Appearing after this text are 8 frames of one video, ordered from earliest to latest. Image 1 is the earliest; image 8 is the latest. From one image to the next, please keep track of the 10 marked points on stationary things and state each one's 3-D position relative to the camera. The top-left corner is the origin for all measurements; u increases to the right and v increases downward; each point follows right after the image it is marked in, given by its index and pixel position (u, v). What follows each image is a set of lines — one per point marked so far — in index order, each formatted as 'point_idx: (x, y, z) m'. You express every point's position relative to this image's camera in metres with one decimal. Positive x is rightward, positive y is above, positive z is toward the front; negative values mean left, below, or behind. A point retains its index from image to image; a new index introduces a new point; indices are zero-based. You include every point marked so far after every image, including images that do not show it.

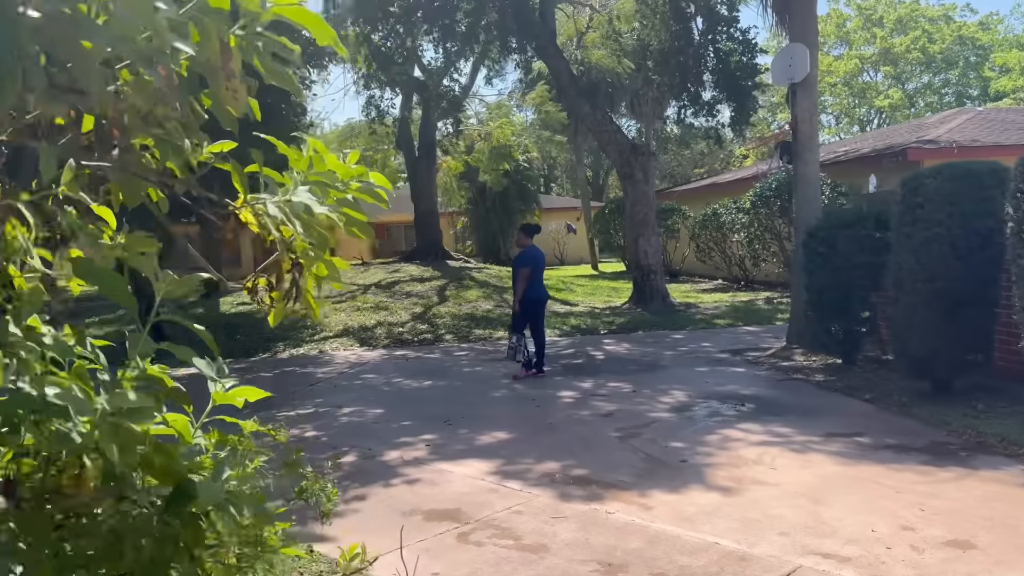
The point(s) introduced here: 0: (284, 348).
0: (-3.4, -0.9, +12.4) m
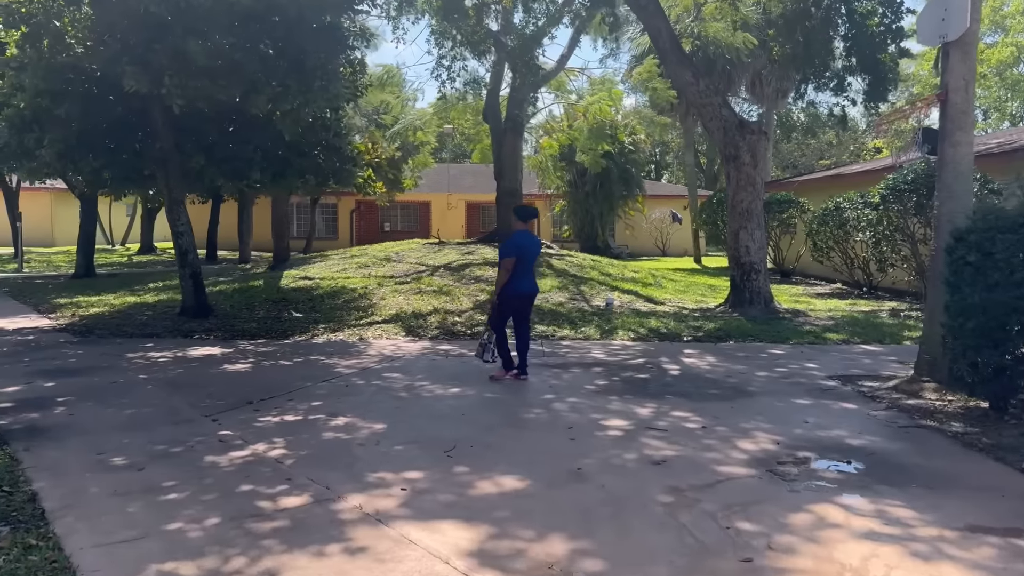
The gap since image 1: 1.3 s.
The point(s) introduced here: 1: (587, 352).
0: (-2.5, -0.6, +11.2) m
1: (+0.9, -0.8, +9.7) m
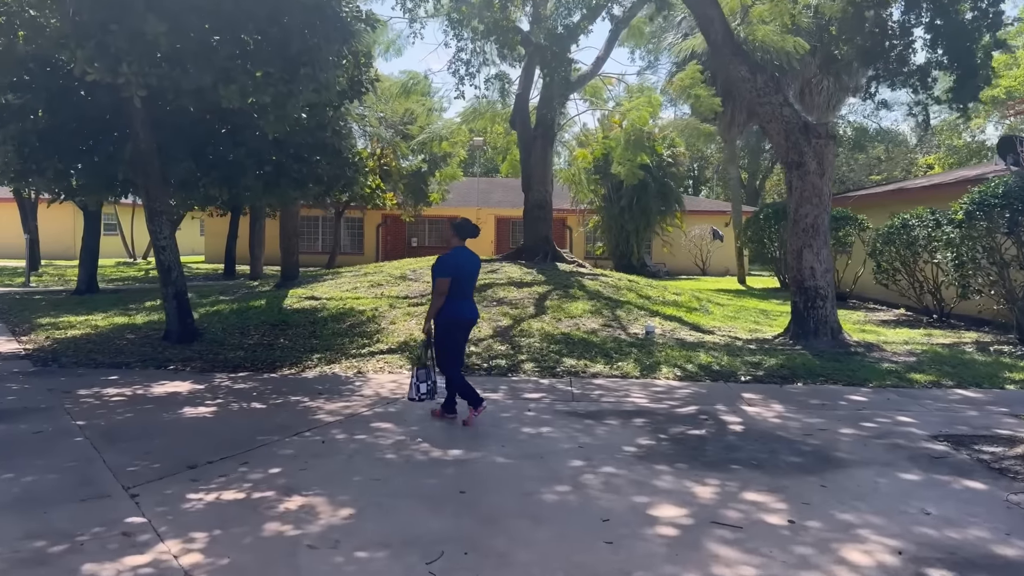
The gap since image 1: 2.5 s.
0: (-2.3, -0.9, +9.6) m
1: (+1.1, -1.1, +8.0) m
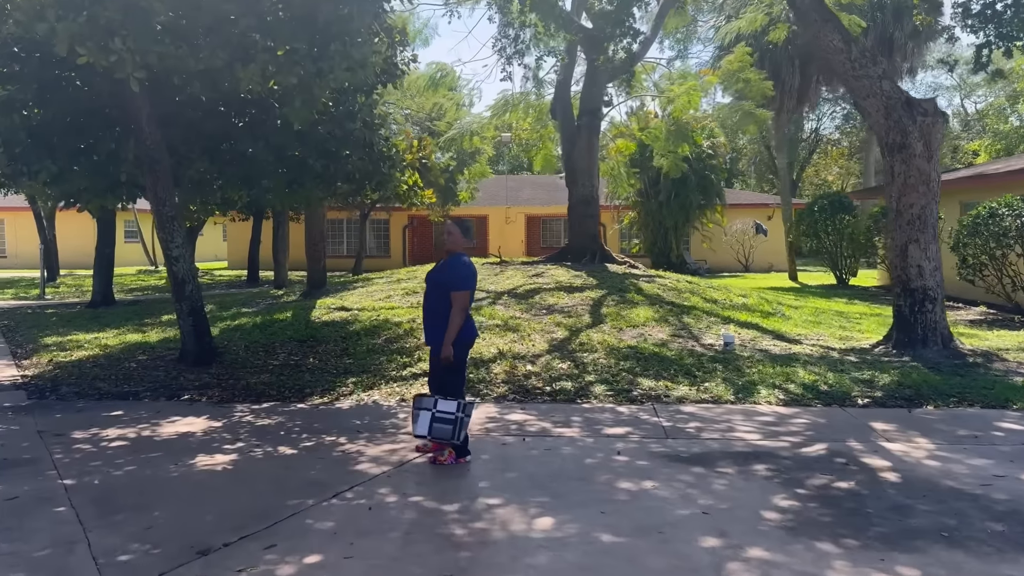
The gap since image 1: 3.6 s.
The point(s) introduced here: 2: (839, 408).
0: (-1.6, -1.0, +8.2) m
1: (+1.7, -1.1, +6.6) m
2: (+3.0, -1.1, +7.5) m
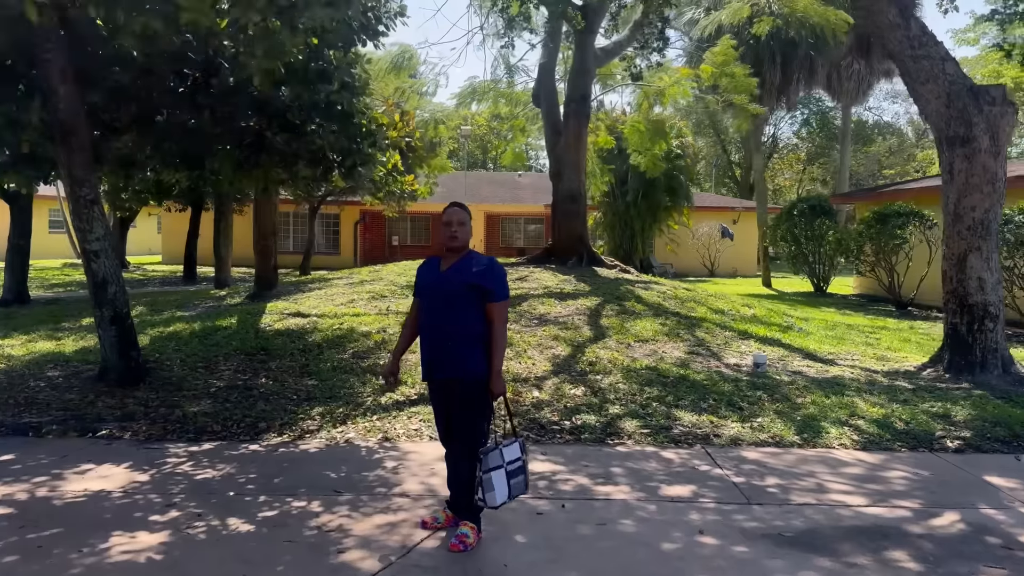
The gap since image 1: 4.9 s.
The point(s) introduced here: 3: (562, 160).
0: (-1.5, -1.1, +6.5) m
1: (+1.9, -1.3, +5.1) m
2: (+3.1, -1.2, +6.1) m
3: (+0.8, +2.2, +13.9) m
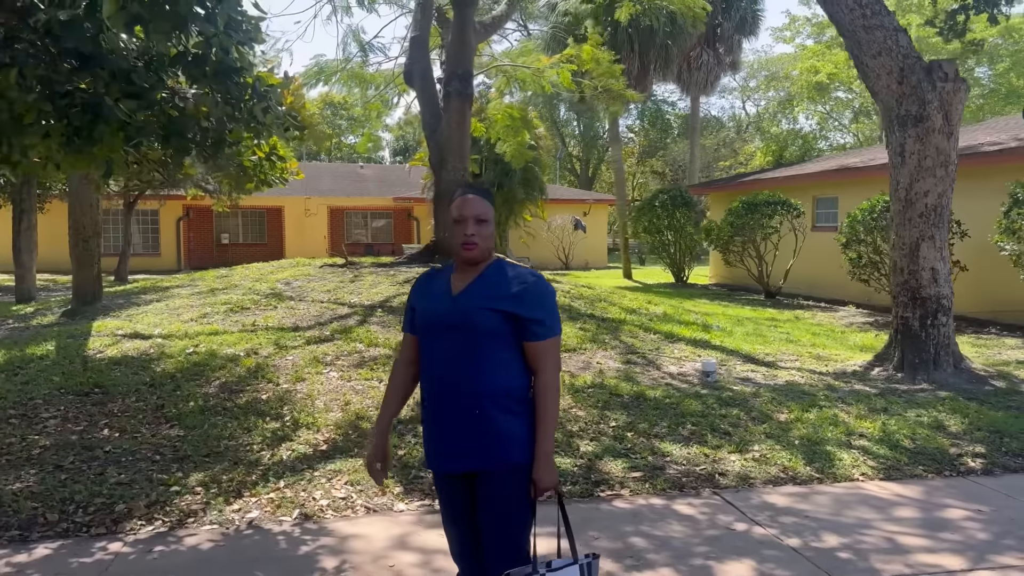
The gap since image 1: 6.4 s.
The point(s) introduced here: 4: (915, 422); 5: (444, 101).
0: (-1.7, -1.2, +4.7) m
1: (+1.9, -1.3, +4.0) m
2: (+2.8, -1.2, +5.2) m
3: (-1.0, +2.2, +12.3) m
4: (+3.1, -1.0, +6.3) m
5: (-1.0, +2.8, +12.4) m
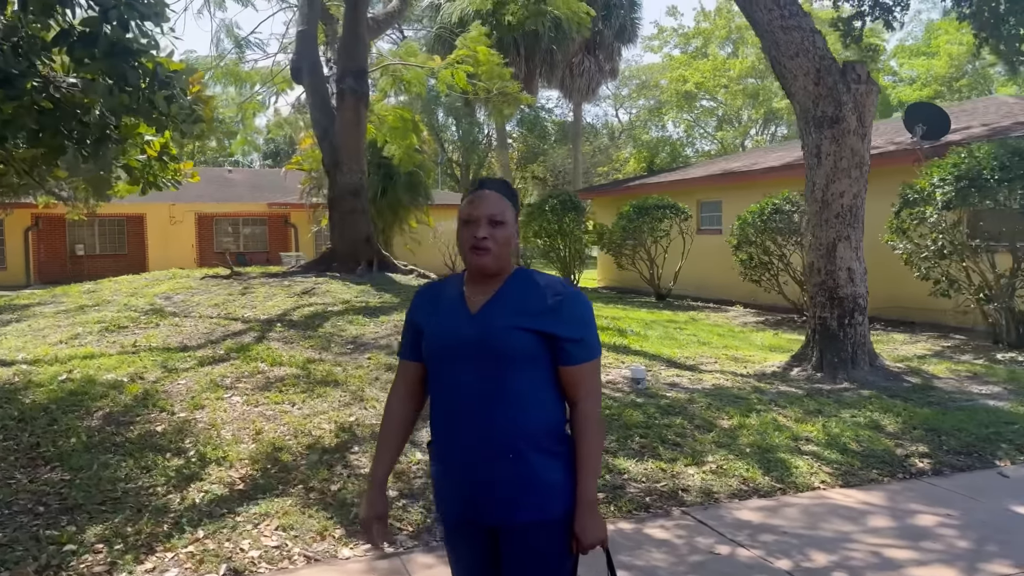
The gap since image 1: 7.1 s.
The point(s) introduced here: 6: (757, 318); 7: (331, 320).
0: (-1.9, -1.3, +4.0) m
1: (+1.8, -1.3, +3.8) m
2: (+2.5, -1.2, +5.2) m
3: (-2.5, +2.0, +11.6) m
4: (+2.6, -1.0, +6.3) m
5: (-2.5, +2.7, +11.7) m
6: (+4.4, -0.5, +14.9) m
7: (-2.1, -0.3, +9.3) m
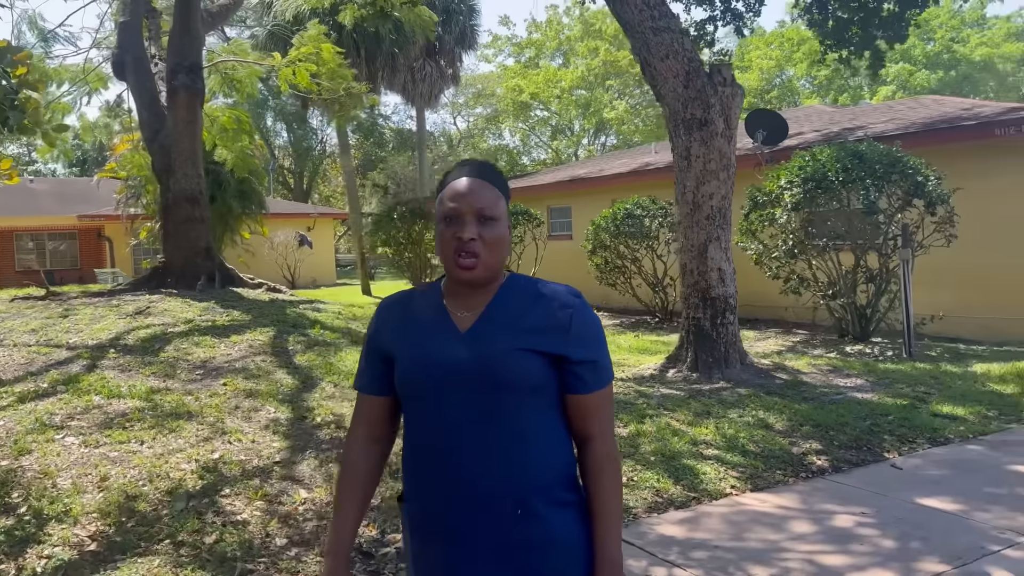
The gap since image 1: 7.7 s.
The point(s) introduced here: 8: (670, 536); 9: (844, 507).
0: (-2.2, -1.4, +3.1) m
1: (+1.5, -1.3, +3.7) m
2: (+1.9, -1.2, +5.2) m
3: (-4.3, +1.8, +10.6) m
4: (+1.7, -1.0, +6.3) m
5: (-4.4, +2.4, +10.6) m
6: (+1.8, -0.5, +15.0) m
7: (-3.4, -0.4, +8.3) m
8: (+0.8, -1.3, +4.3) m
9: (+1.8, -1.2, +4.6) m
